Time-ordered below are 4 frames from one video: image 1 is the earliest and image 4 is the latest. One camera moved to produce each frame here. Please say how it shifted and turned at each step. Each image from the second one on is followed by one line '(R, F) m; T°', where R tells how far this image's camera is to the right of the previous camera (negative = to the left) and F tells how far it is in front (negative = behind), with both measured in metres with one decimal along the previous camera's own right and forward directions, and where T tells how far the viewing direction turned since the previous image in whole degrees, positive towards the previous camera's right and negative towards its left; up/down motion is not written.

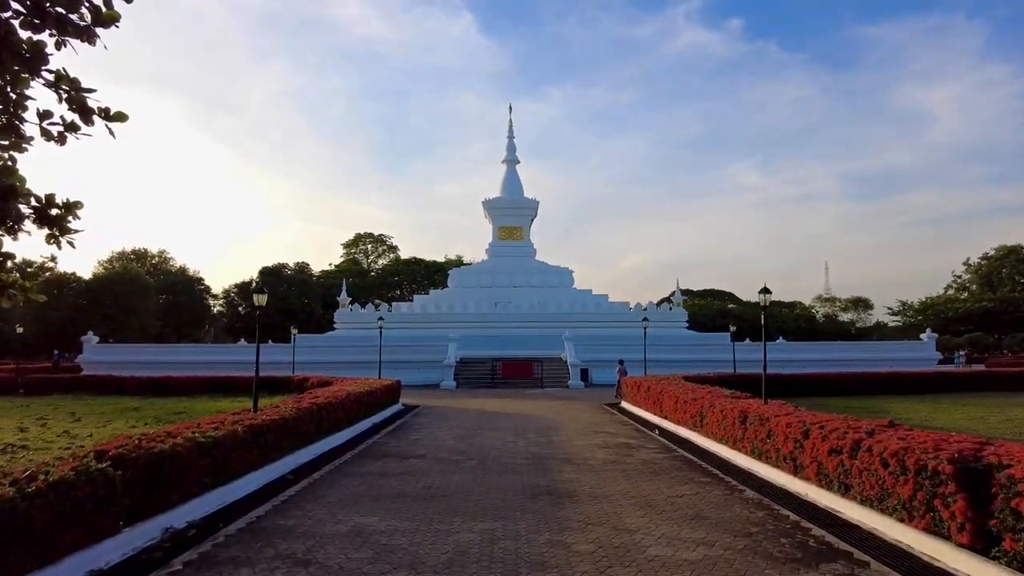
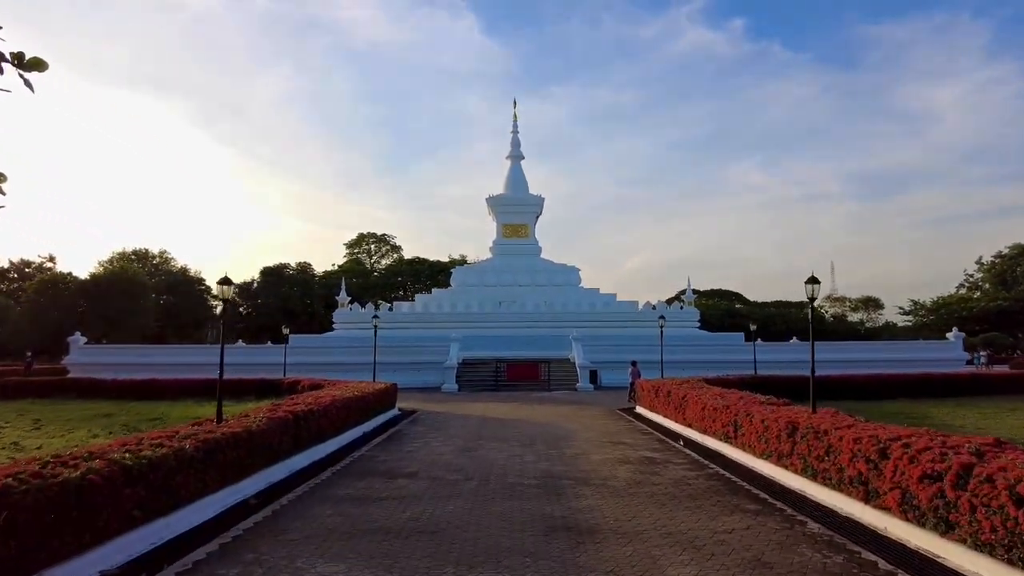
(0.0, +1.6) m; 0°
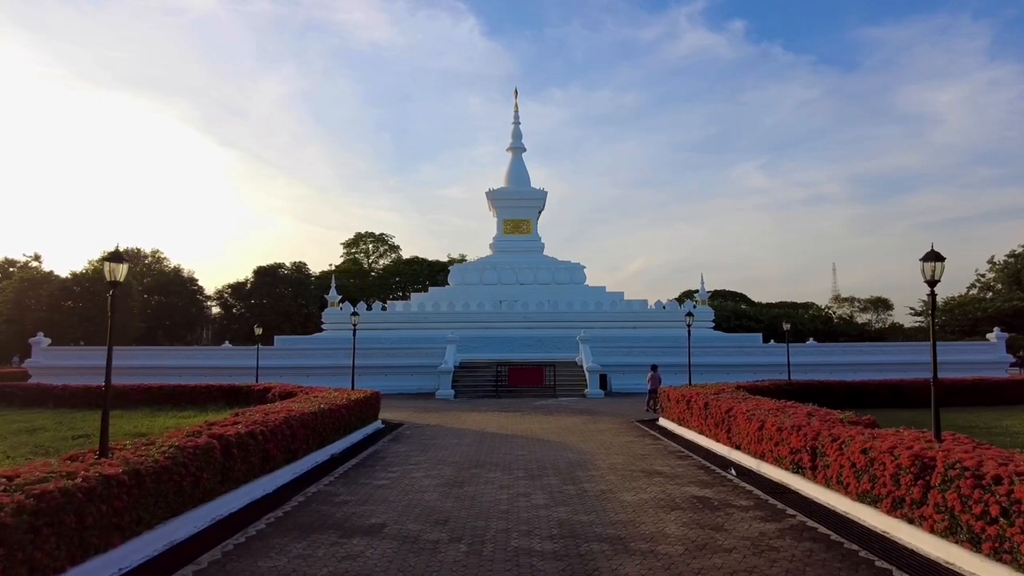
(0.0, +2.8) m; 0°
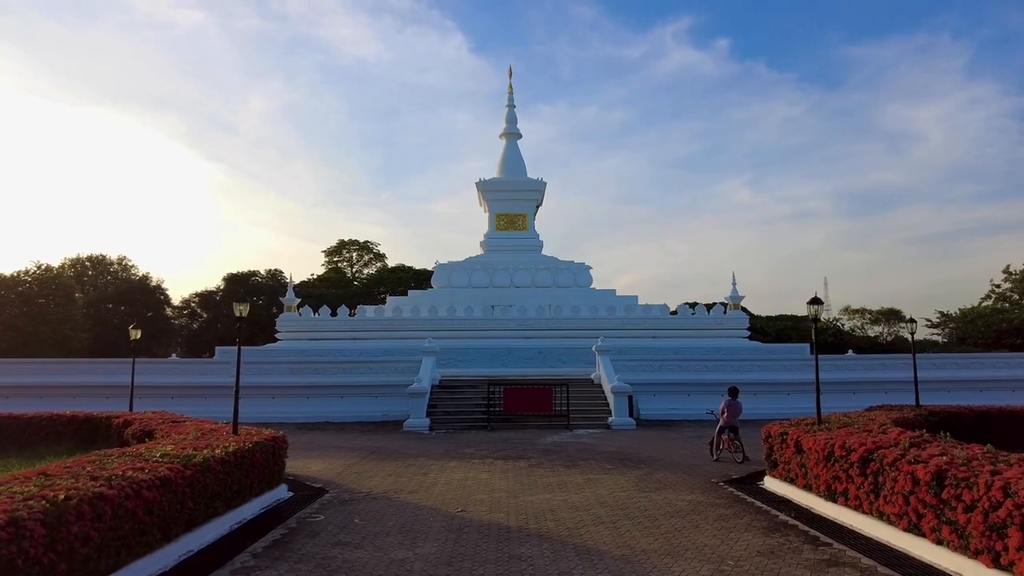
(-0.2, +7.0) m; +1°
